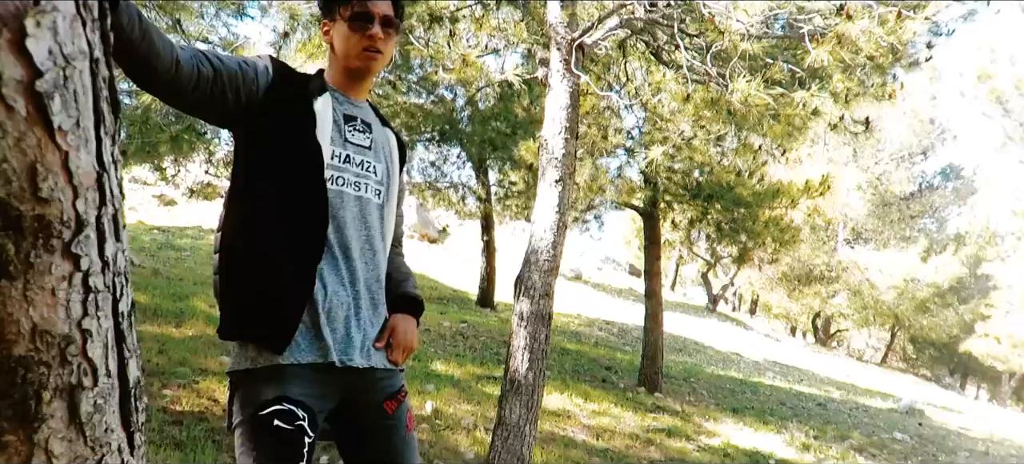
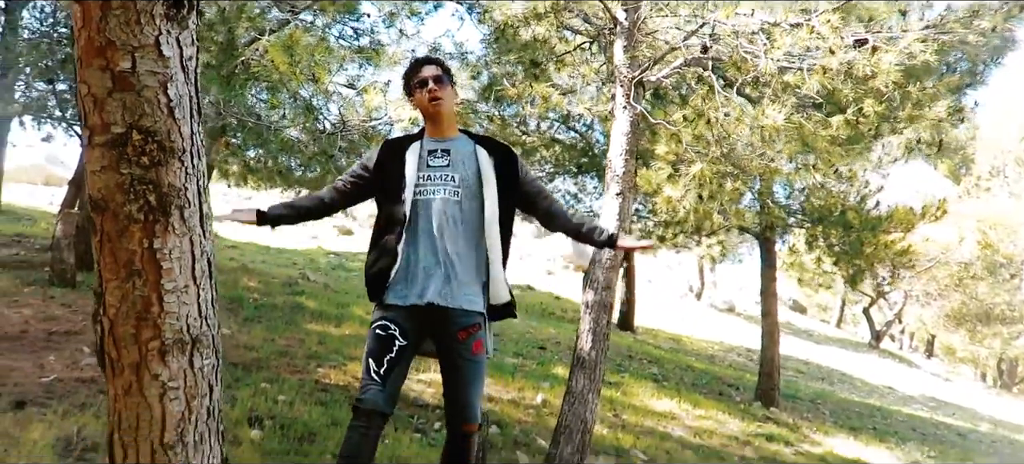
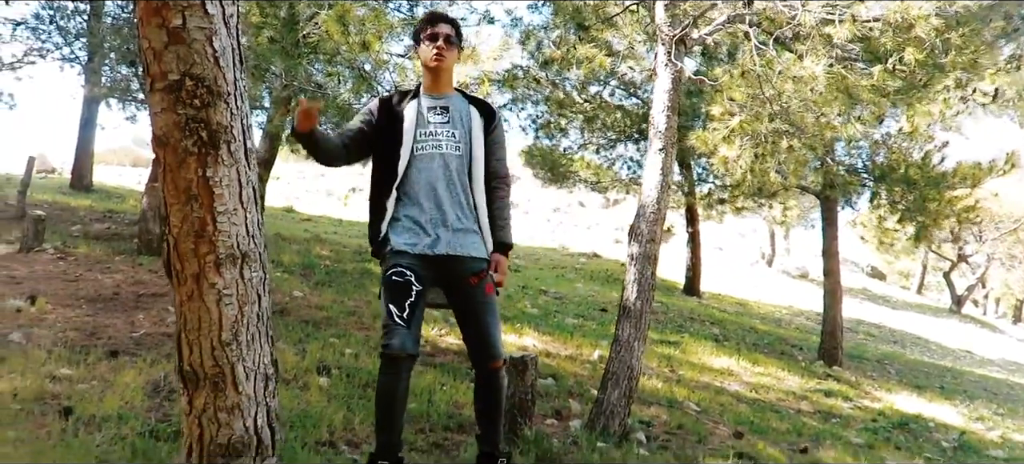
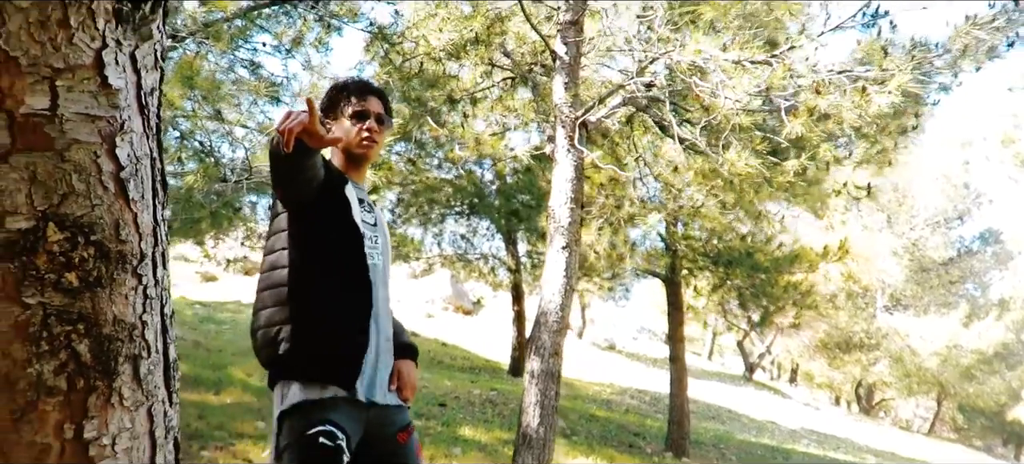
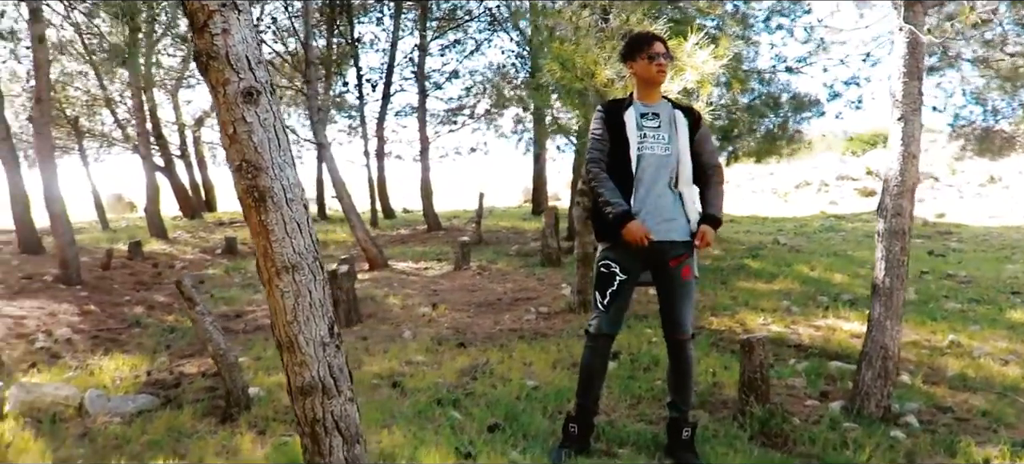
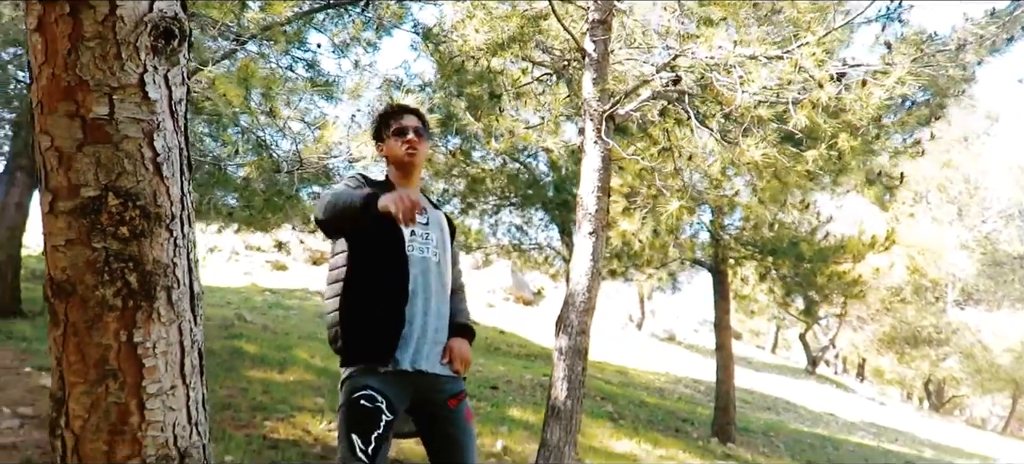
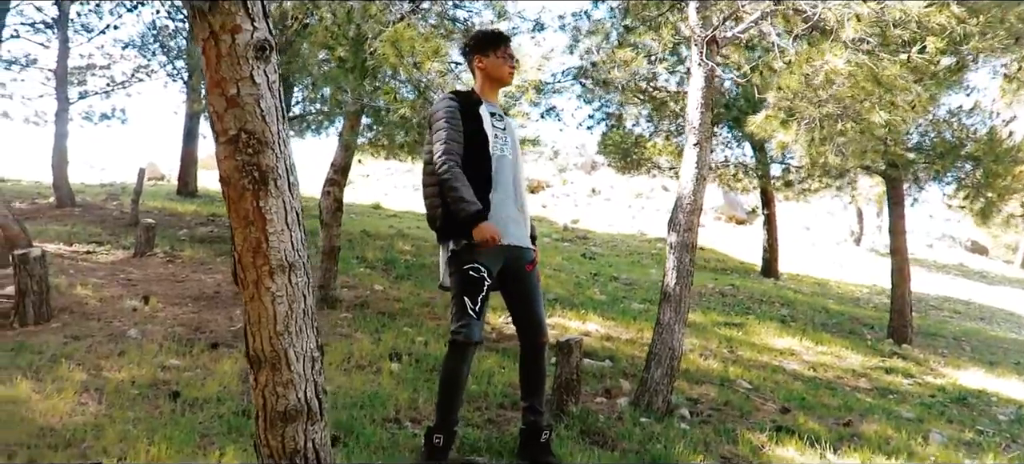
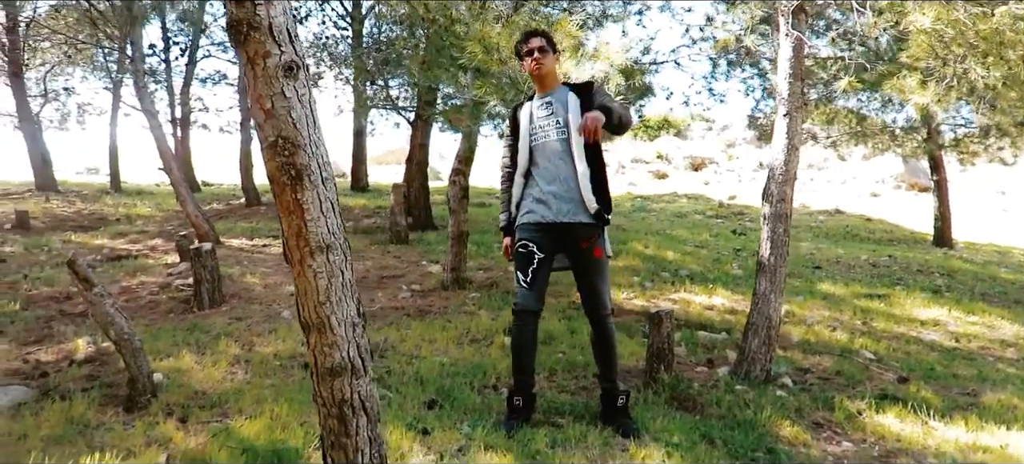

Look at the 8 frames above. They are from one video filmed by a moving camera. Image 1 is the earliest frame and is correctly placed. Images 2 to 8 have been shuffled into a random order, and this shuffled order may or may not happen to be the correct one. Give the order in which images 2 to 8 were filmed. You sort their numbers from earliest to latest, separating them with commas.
4, 6, 2, 3, 7, 8, 5
